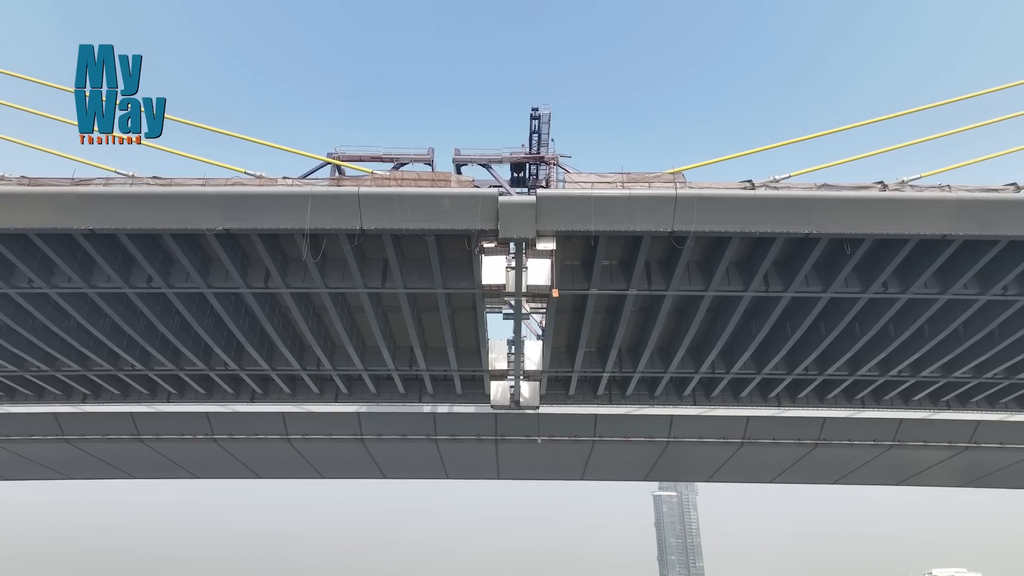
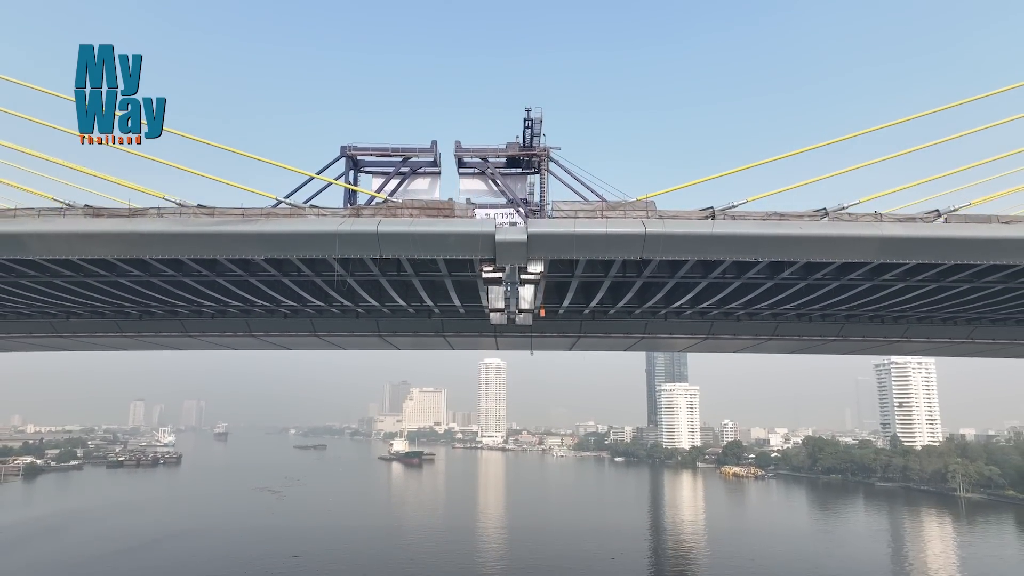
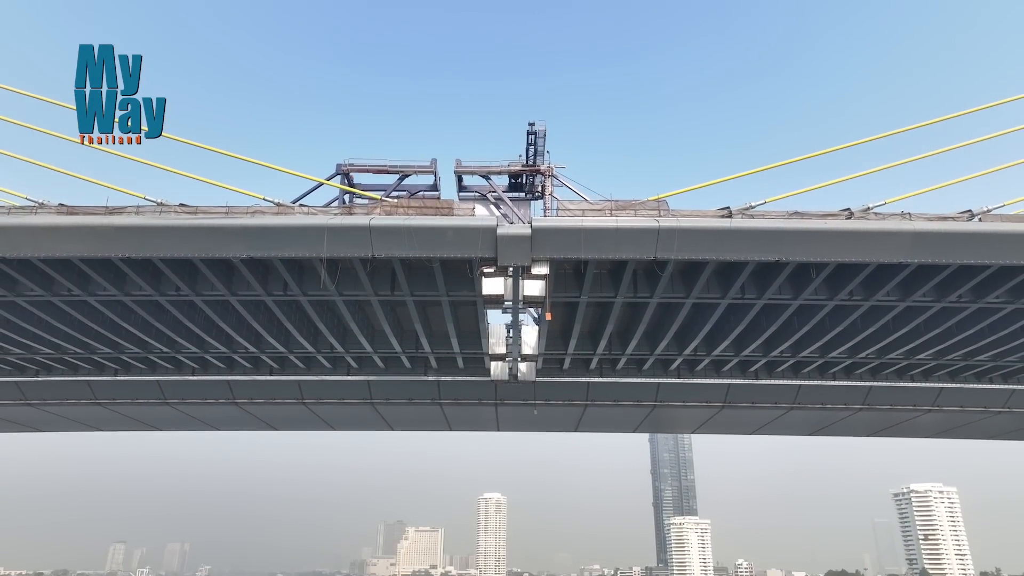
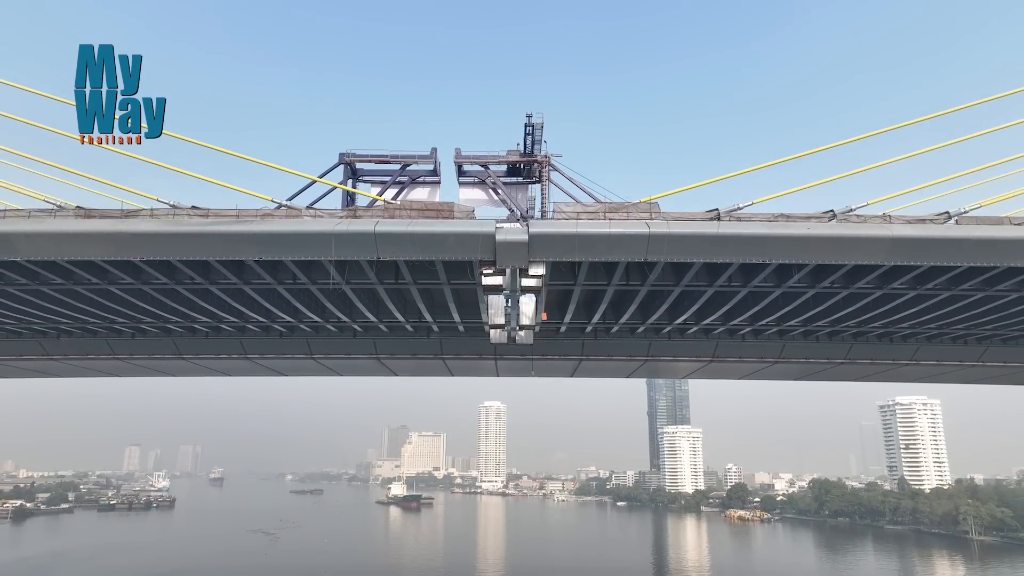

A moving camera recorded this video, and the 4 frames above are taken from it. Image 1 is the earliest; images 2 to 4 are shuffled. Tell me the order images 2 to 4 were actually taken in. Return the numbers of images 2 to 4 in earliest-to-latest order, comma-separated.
3, 4, 2
